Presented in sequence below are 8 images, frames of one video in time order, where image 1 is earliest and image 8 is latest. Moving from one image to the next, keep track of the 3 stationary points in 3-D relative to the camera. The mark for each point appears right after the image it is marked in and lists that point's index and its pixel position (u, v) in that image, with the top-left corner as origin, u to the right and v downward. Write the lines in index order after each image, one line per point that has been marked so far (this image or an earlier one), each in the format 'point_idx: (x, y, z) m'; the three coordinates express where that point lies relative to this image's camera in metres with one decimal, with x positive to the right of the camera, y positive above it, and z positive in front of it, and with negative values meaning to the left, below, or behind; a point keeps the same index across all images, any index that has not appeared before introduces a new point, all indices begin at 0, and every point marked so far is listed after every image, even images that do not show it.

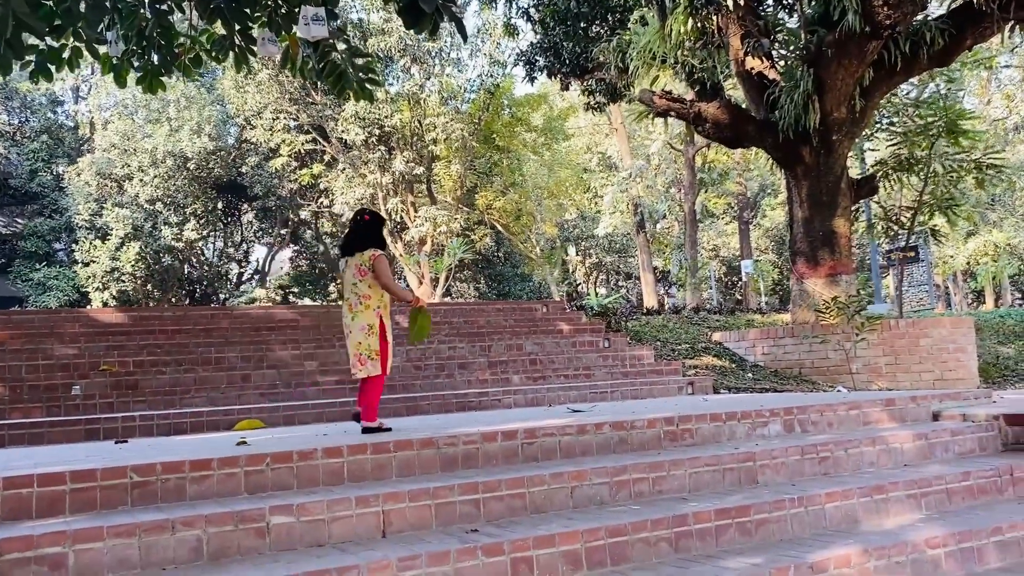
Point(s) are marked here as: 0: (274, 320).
0: (-2.4, -0.3, +8.9) m
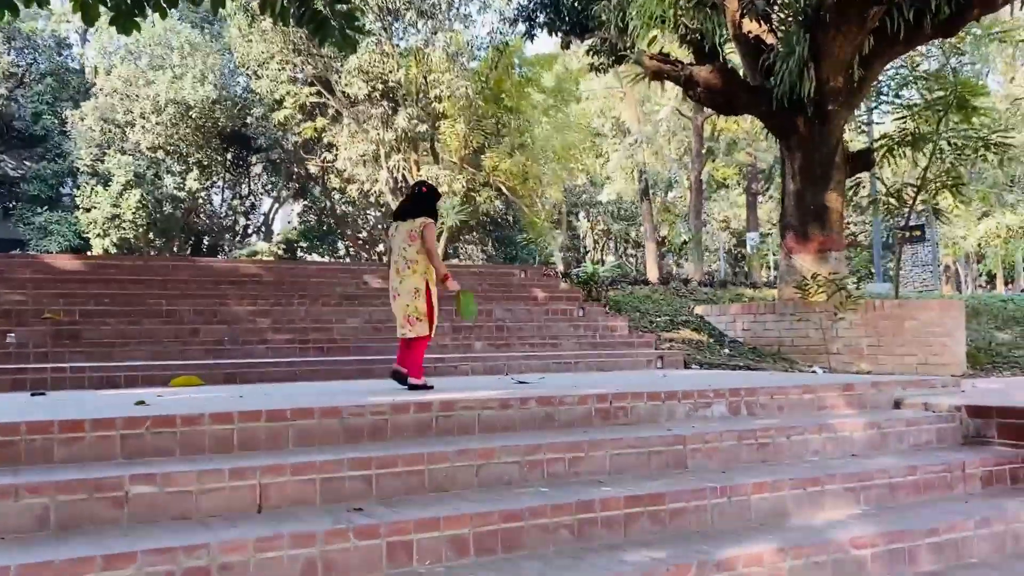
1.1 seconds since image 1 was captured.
0: (-2.7, +0.1, +8.6) m
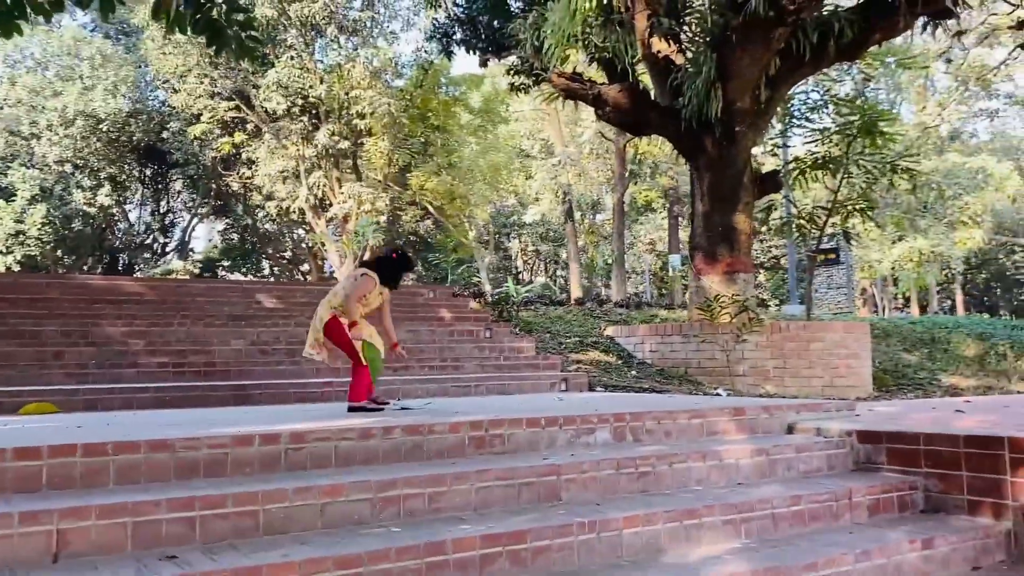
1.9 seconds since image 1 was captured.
0: (-3.6, 0.0, +8.1) m
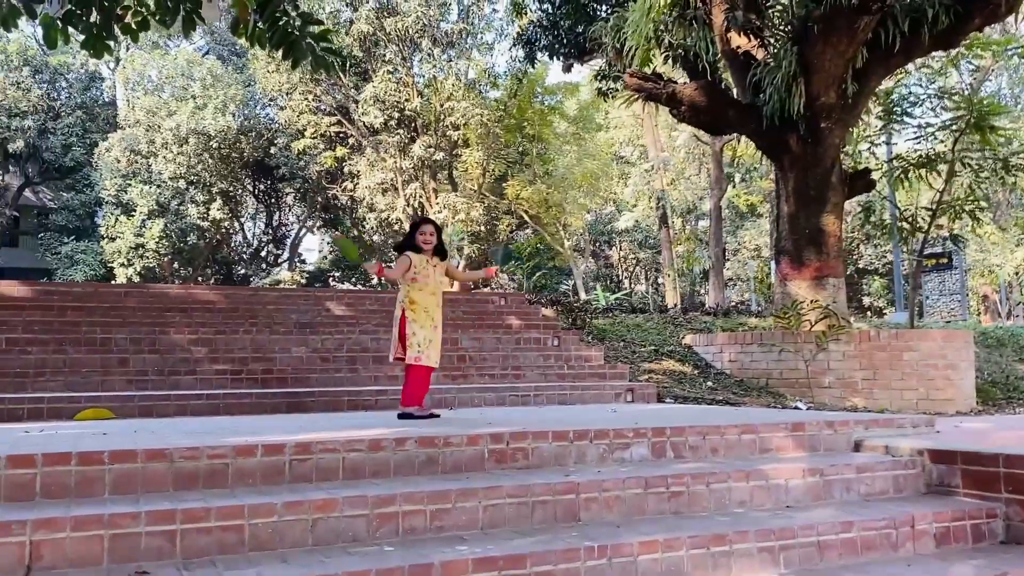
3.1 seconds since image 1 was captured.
0: (-3.0, -0.1, +8.3) m
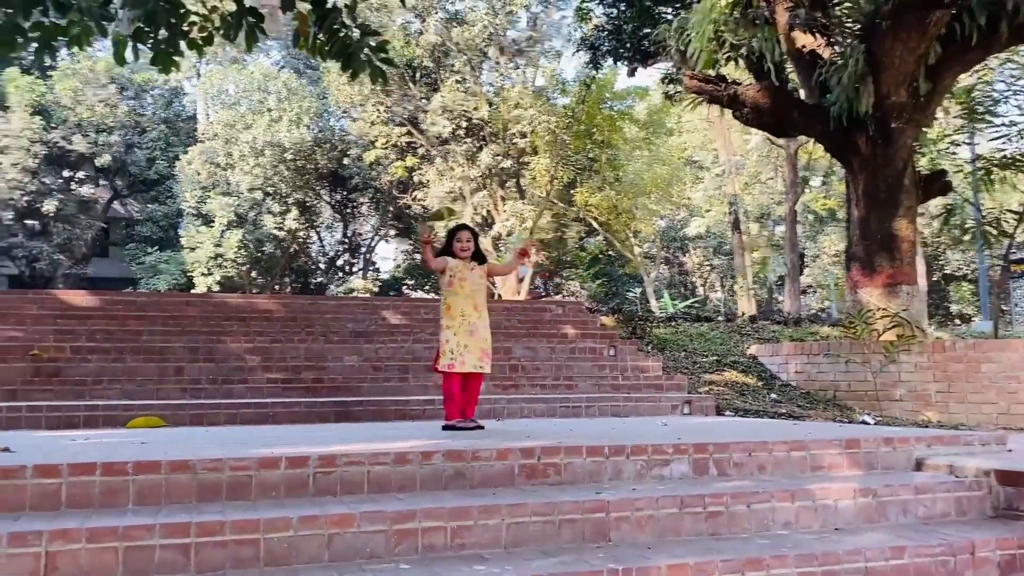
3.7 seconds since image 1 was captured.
0: (-2.5, -0.2, +8.4) m
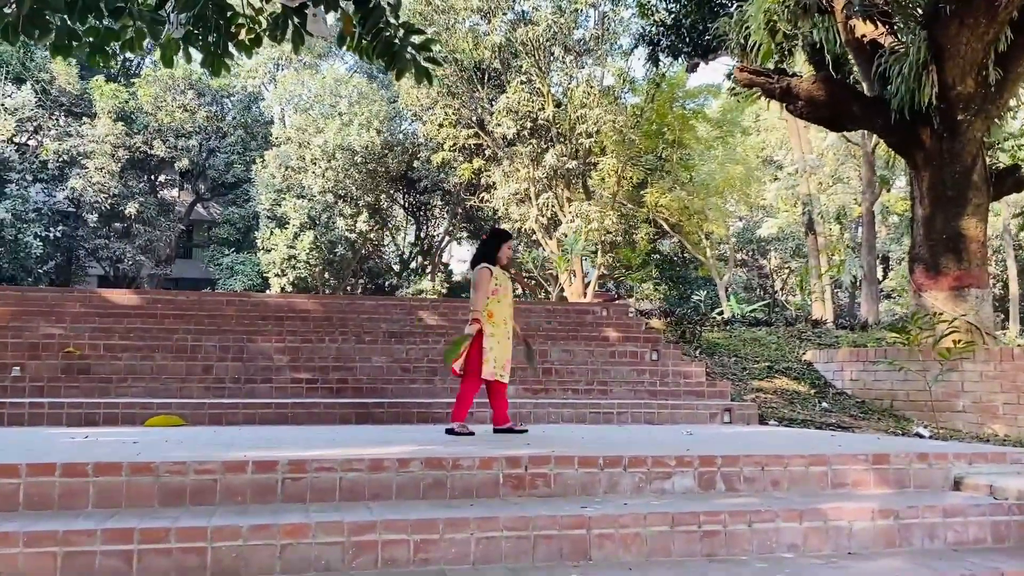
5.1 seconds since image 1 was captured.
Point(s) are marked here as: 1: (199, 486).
0: (-2.1, -0.2, +8.4) m
1: (-1.2, -0.7, +3.3) m
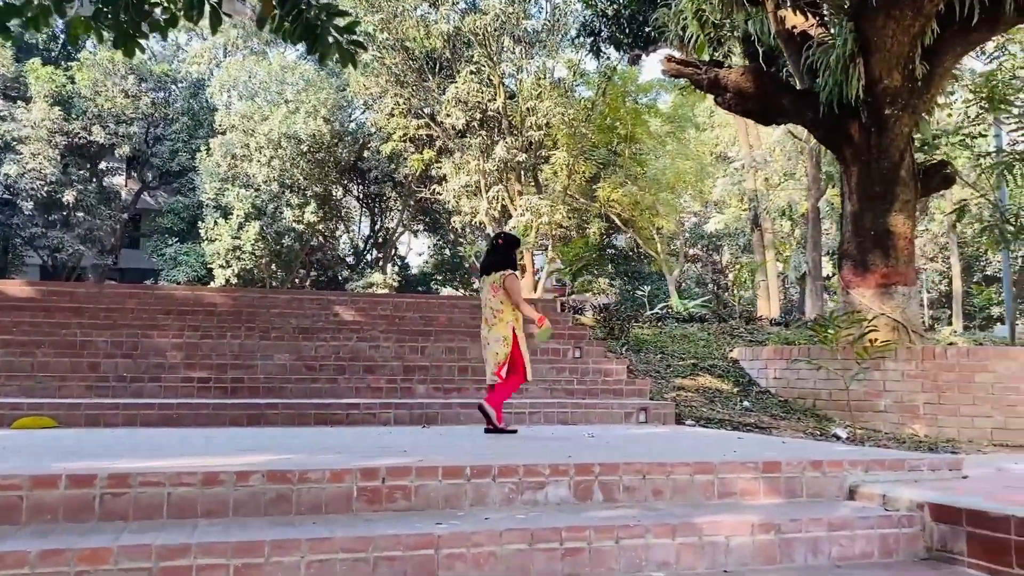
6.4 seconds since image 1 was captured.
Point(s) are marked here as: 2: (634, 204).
0: (-2.9, -0.1, +8.0) m
1: (-1.7, -0.7, +2.9) m
2: (+2.3, +1.7, +17.4) m
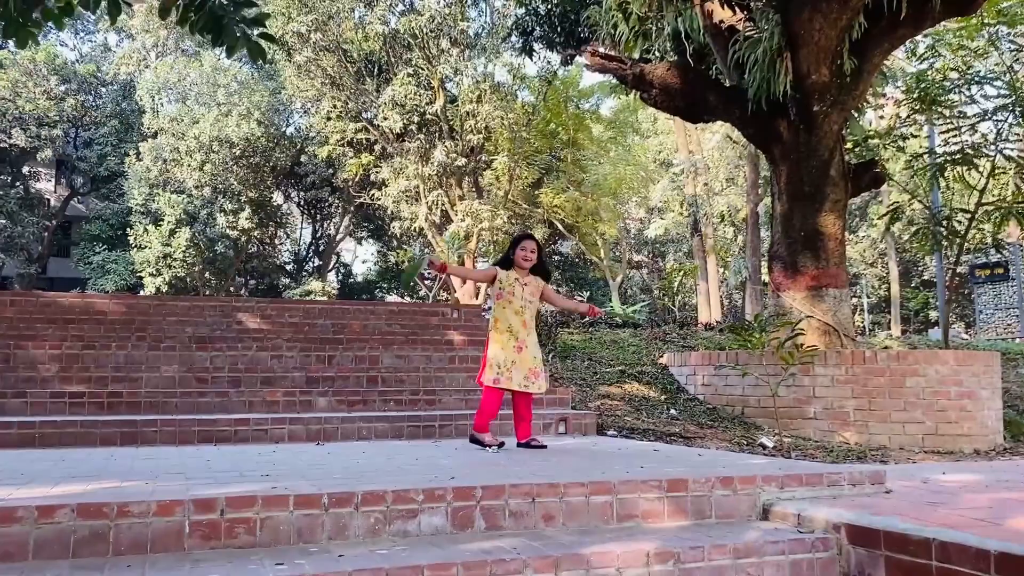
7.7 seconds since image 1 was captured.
0: (-3.6, -0.2, +7.4) m
1: (-2.1, -0.7, +2.4) m
2: (+1.0, +1.6, +17.1) m
